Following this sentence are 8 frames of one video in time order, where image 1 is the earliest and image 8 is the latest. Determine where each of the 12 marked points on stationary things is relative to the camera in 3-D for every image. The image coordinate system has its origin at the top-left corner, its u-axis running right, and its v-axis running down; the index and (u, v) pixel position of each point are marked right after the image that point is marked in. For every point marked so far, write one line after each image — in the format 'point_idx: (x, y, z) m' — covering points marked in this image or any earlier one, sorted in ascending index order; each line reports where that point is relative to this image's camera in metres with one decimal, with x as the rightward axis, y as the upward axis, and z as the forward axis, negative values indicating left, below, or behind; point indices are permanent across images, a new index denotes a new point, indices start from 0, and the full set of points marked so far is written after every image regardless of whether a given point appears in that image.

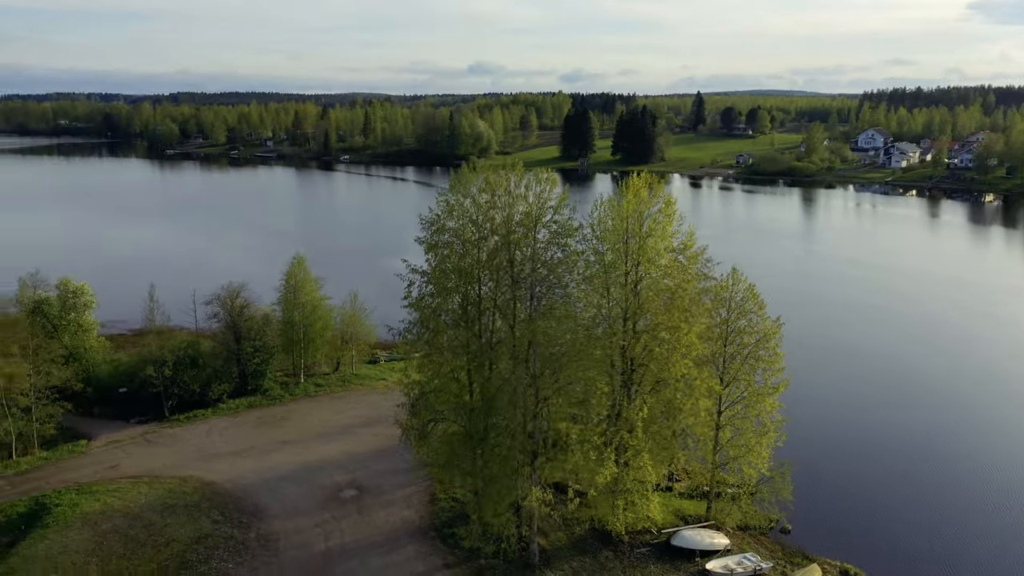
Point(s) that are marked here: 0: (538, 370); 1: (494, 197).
0: (+0.7, -1.7, +18.0) m
1: (-0.2, +2.0, +18.0) m
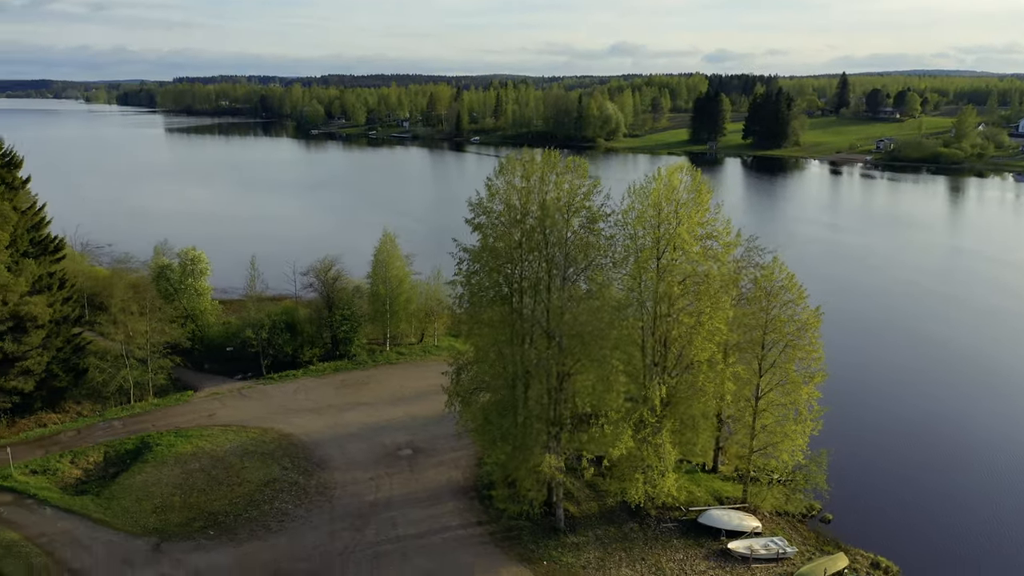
0: (+1.3, -1.3, +19.0) m
1: (+0.5, +2.5, +19.1) m
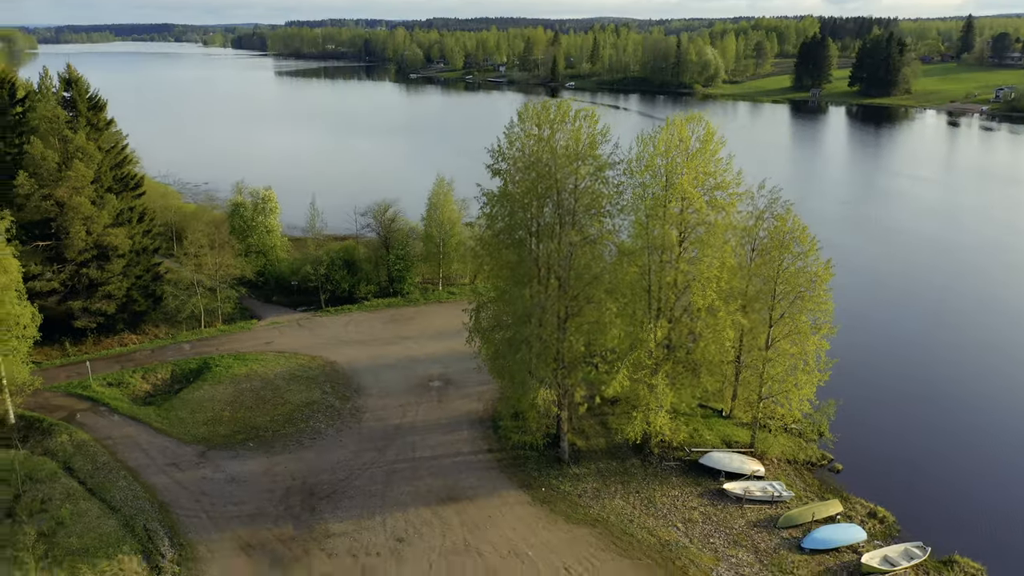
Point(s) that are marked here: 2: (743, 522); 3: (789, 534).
0: (+1.4, 0.0, +20.0) m
1: (+0.7, +3.8, +19.9) m
2: (+5.5, -5.6, +19.9) m
3: (+6.5, -5.8, +19.6) m
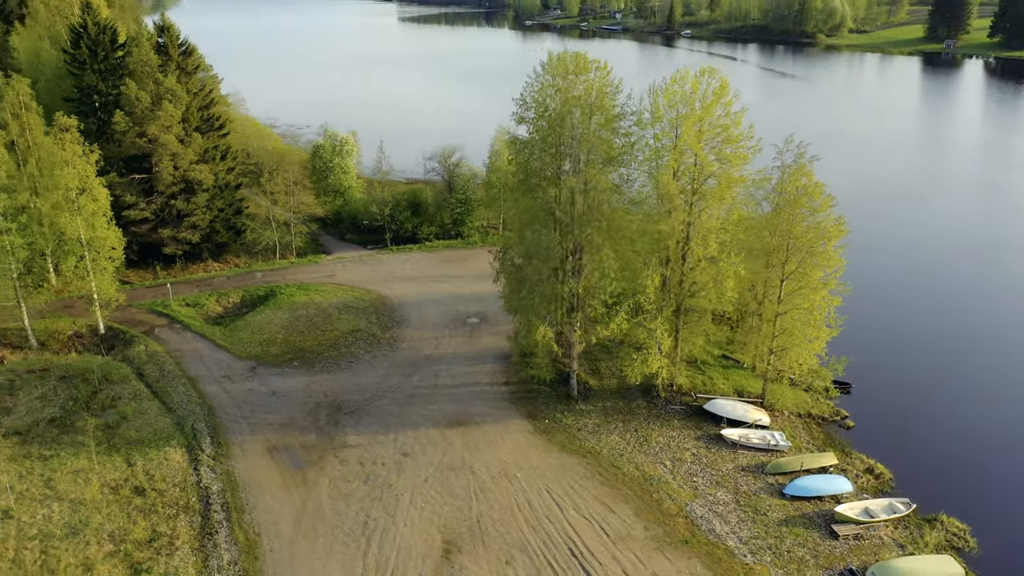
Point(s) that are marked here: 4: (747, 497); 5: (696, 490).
0: (+1.7, +1.4, +21.1) m
1: (+1.2, +5.2, +20.9) m
2: (+5.5, -4.5, +20.8) m
3: (+6.4, -4.7, +20.3) m
4: (+5.5, -4.9, +19.5) m
5: (+4.3, -4.8, +19.6) m
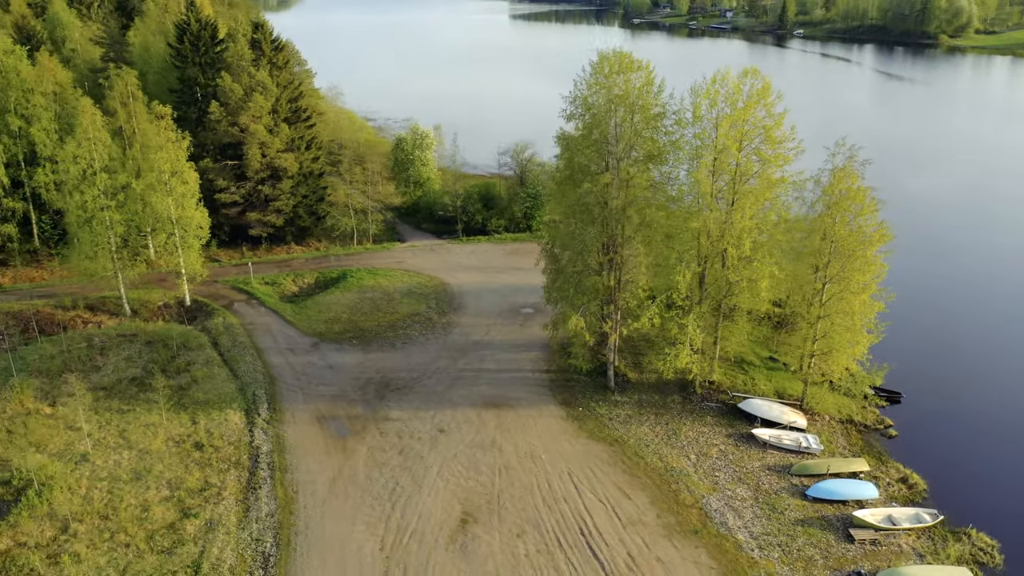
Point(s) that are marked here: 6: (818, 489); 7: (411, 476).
0: (+2.7, +1.6, +21.7) m
1: (+2.4, +5.4, +21.6) m
2: (+6.2, -4.5, +21.0) m
3: (+7.1, -4.8, +20.4) m
4: (+6.1, -4.9, +19.7) m
5: (+4.9, -4.7, +20.0) m
6: (+7.4, -4.8, +19.9) m
7: (-2.4, -4.5, +20.0) m
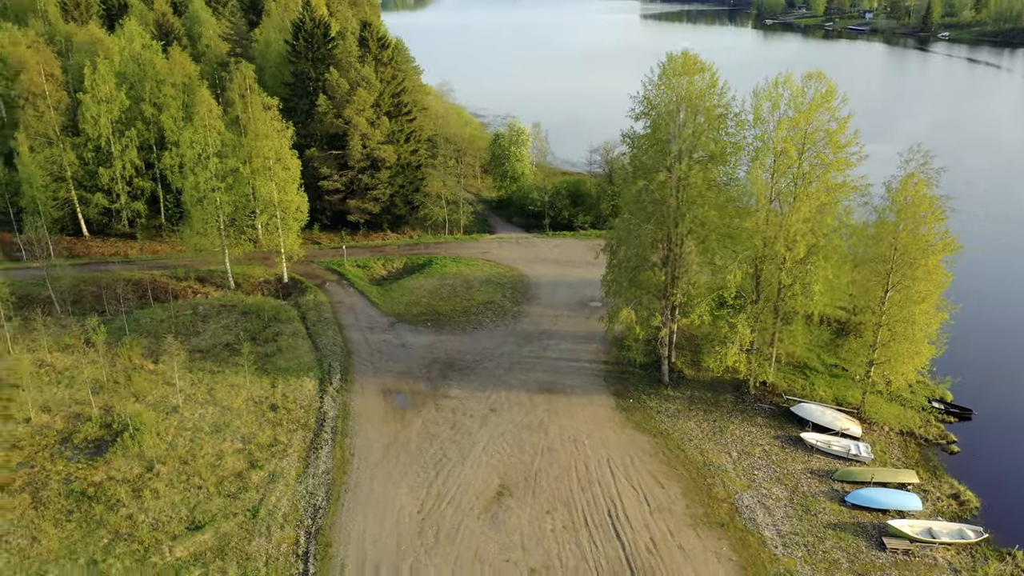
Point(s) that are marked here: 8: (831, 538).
0: (+4.3, +1.7, +22.3) m
1: (+4.1, +5.5, +22.1) m
2: (+7.3, -4.5, +21.0) m
3: (+8.1, -4.9, +20.3) m
4: (+6.9, -5.0, +19.8) m
5: (+5.9, -4.7, +20.2) m
6: (+8.3, -5.0, +19.8) m
7: (-1.4, -4.1, +21.3) m
8: (+7.1, -5.6, +18.5) m
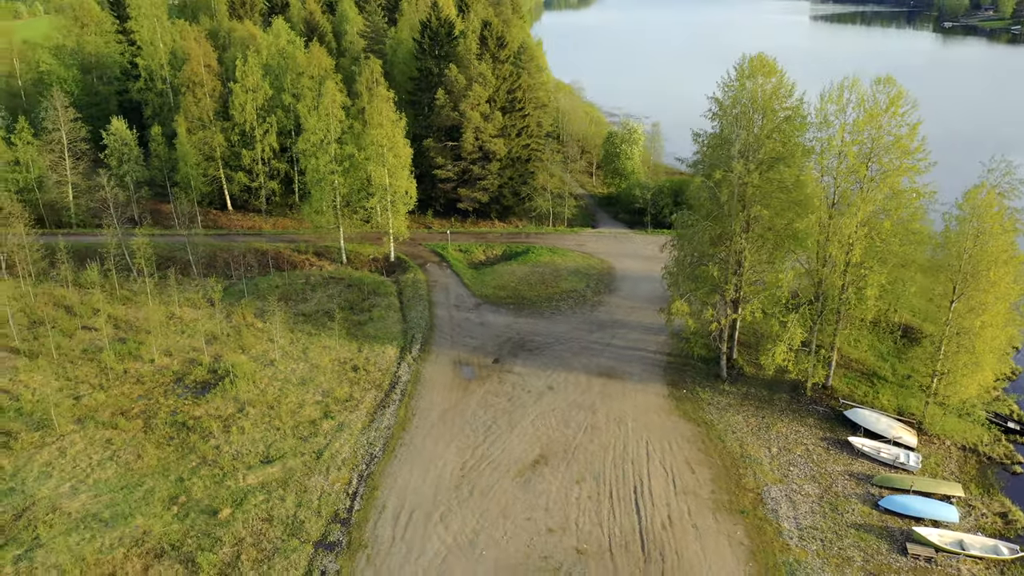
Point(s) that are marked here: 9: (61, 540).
0: (+6.1, +1.8, +22.9) m
1: (+6.1, +5.7, +22.7) m
2: (+8.4, -4.6, +21.2) m
3: (+9.0, -5.0, +20.4) m
4: (+7.8, -5.0, +20.0) m
5: (+6.8, -4.7, +20.6) m
6: (+9.1, -5.1, +19.8) m
7: (-0.1, -3.6, +22.9) m
8: (+7.7, -5.6, +18.7) m
9: (-9.8, -5.5, +18.0) m
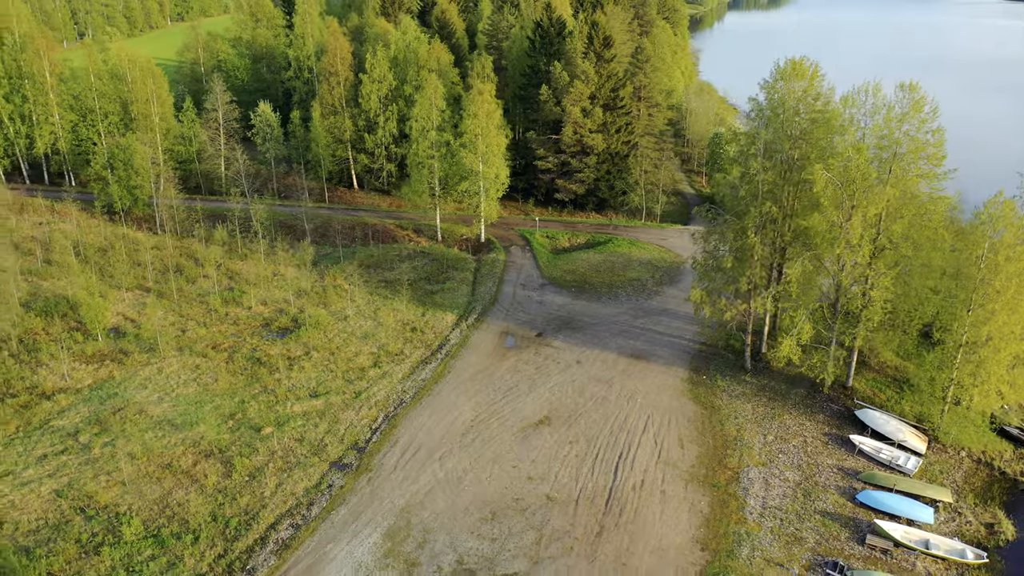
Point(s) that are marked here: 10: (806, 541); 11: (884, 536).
0: (+7.0, +2.0, +23.8) m
1: (+7.3, +5.8, +23.7) m
2: (+8.4, -4.6, +21.8) m
3: (+8.8, -5.0, +20.9) m
4: (+7.5, -4.9, +20.8) m
5: (+6.7, -4.5, +21.5) m
6: (+8.8, -5.1, +20.3) m
7: (+0.6, -2.9, +25.2) m
8: (+7.1, -5.5, +19.5) m
9: (-10.1, -4.0, +22.4) m
10: (+6.7, -5.8, +18.8) m
11: (+8.6, -5.7, +19.1) m
